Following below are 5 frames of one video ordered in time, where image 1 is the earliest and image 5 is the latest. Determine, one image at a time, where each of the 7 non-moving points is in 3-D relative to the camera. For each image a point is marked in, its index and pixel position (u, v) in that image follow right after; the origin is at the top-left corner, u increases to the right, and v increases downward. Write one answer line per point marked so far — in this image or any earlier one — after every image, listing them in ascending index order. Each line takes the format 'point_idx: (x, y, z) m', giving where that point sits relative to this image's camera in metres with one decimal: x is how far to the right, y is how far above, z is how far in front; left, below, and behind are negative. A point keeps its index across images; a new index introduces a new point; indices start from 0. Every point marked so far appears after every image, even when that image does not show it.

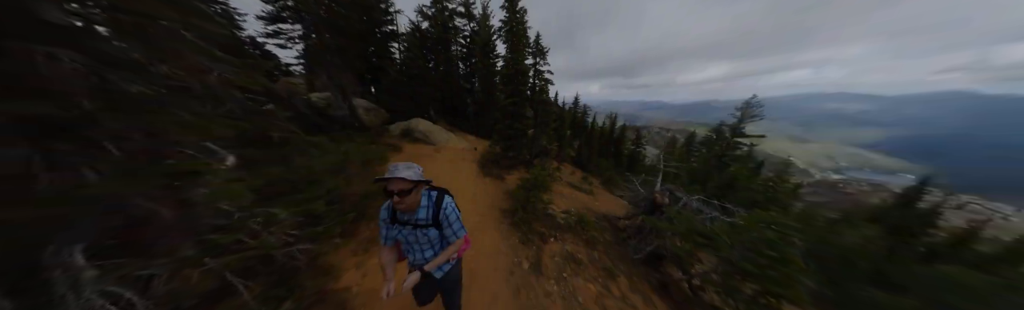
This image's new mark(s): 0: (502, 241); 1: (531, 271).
0: (-0.5, -3.8, +8.2) m
1: (+0.7, -4.2, +6.9) m
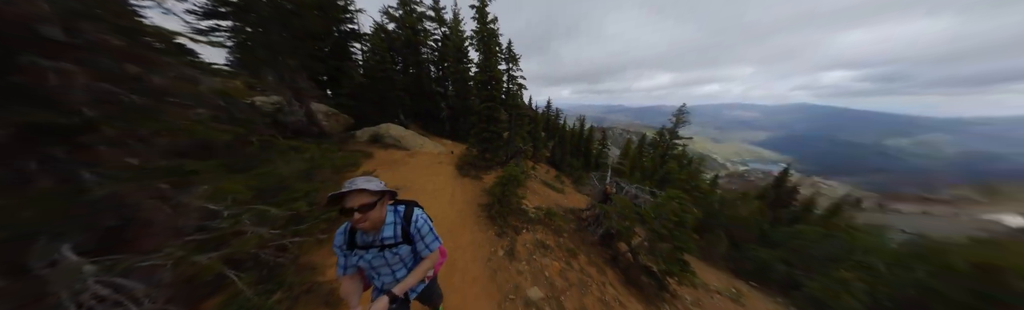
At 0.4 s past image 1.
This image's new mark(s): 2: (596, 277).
0: (-1.6, -3.9, +9.0) m
1: (-0.3, -4.2, +7.8) m
2: (+3.3, -4.8, +7.4) m
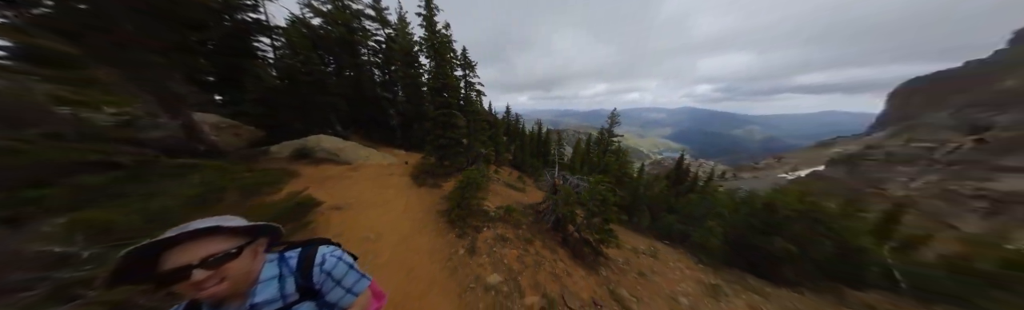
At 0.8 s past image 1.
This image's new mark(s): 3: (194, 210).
0: (-3.6, -4.1, +9.1) m
1: (-2.0, -4.3, +8.2) m
2: (+1.7, -4.6, +8.5) m
3: (-9.2, -1.5, +5.7) m
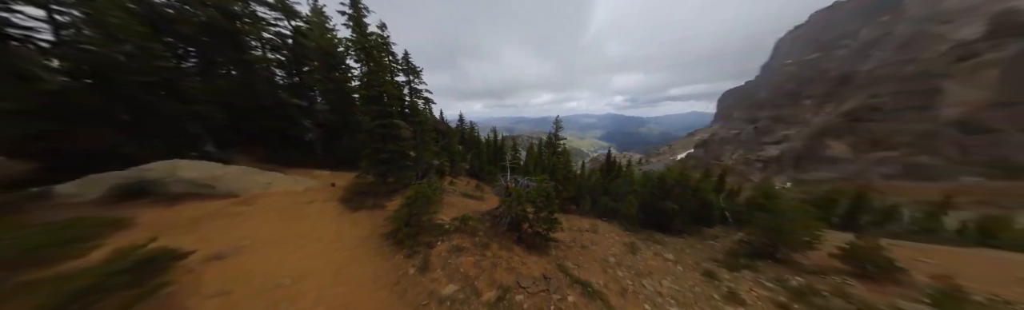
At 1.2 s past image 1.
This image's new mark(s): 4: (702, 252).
0: (-5.6, -4.3, +8.0) m
1: (-3.8, -4.4, +7.6) m
2: (-0.4, -4.4, +8.8) m
3: (-10.4, -2.0, +3.4) m
4: (+9.2, -4.7, +9.4) m
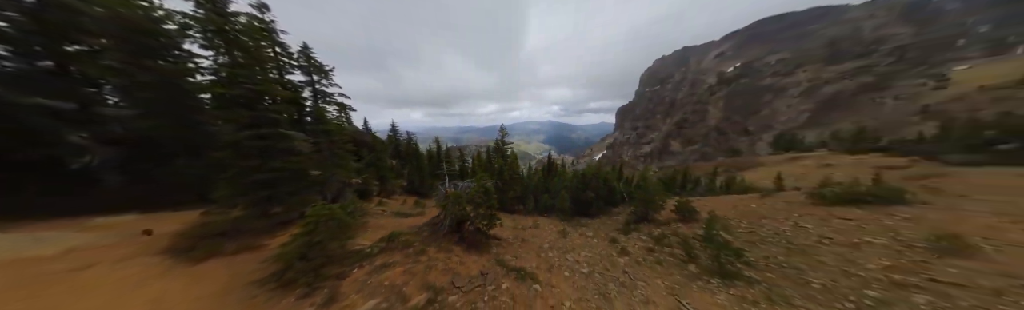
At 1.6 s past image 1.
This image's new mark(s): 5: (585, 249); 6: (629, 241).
0: (-7.7, -4.8, +6.7) m
1: (-5.8, -4.8, +6.7) m
2: (-2.8, -4.7, +8.9) m
3: (-11.1, -2.5, +1.0) m
4: (+6.3, -4.6, +12.0) m
5: (+3.0, -3.8, +7.4) m
6: (+5.1, -3.8, +8.2) m
